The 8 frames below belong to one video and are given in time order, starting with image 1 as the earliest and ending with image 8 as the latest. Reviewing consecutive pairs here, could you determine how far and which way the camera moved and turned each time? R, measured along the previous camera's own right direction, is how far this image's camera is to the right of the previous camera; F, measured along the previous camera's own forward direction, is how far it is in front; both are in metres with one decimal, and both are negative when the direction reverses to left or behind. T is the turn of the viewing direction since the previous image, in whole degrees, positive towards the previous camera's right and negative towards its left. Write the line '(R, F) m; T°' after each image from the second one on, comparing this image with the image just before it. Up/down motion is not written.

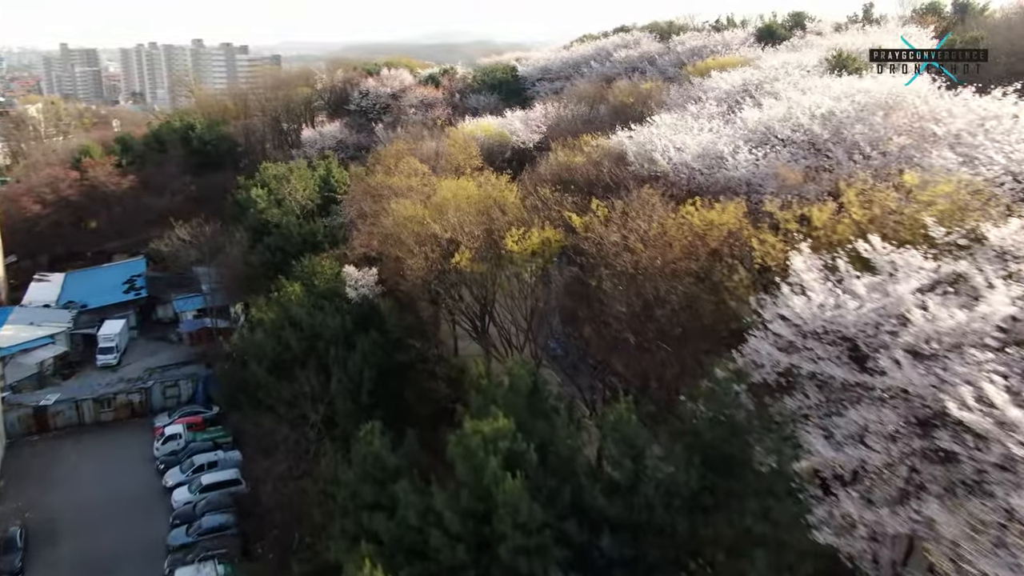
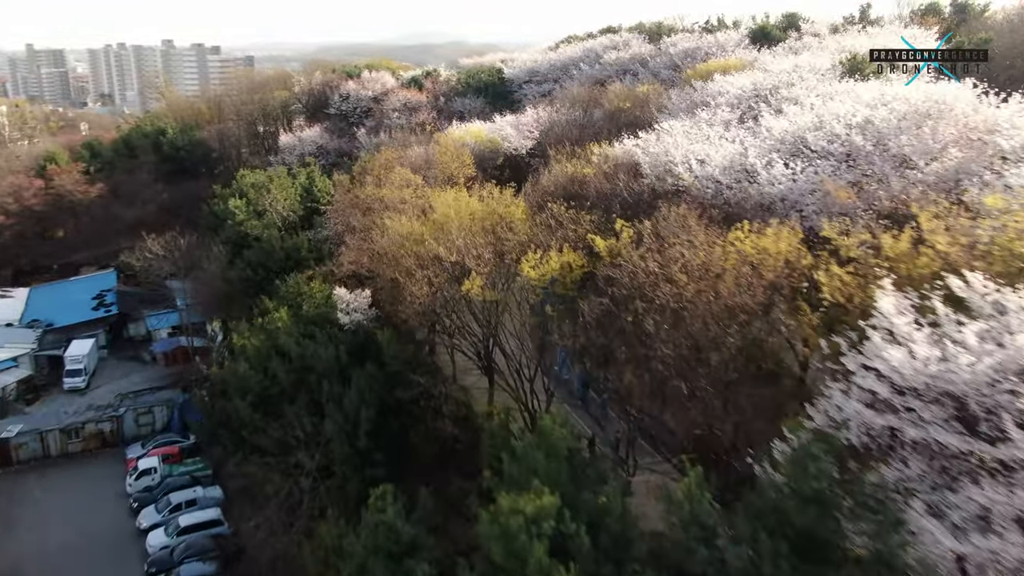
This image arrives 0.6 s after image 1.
(-0.5, +1.2) m; +2°
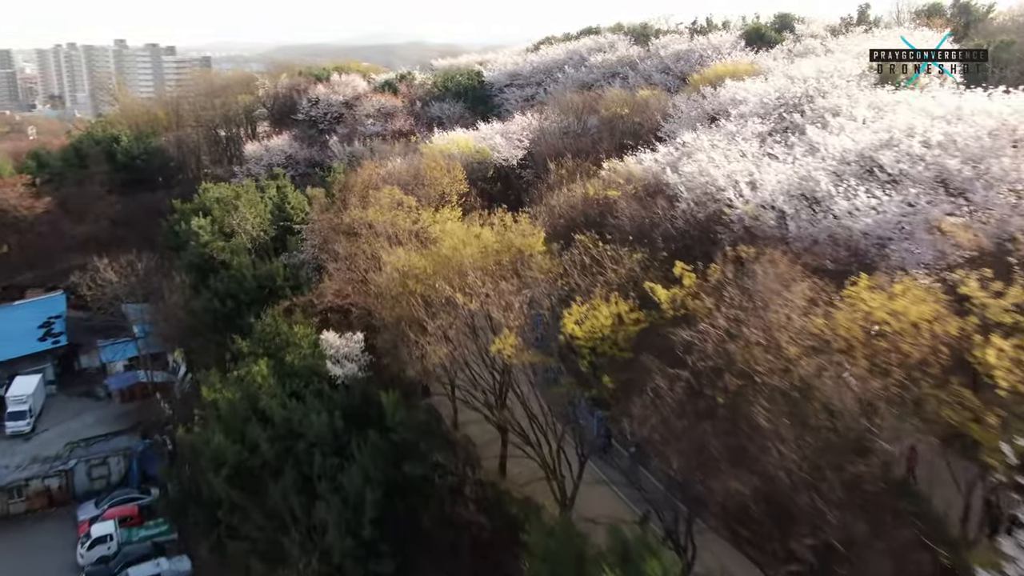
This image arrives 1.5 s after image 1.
(-0.8, +2.0) m; +3°
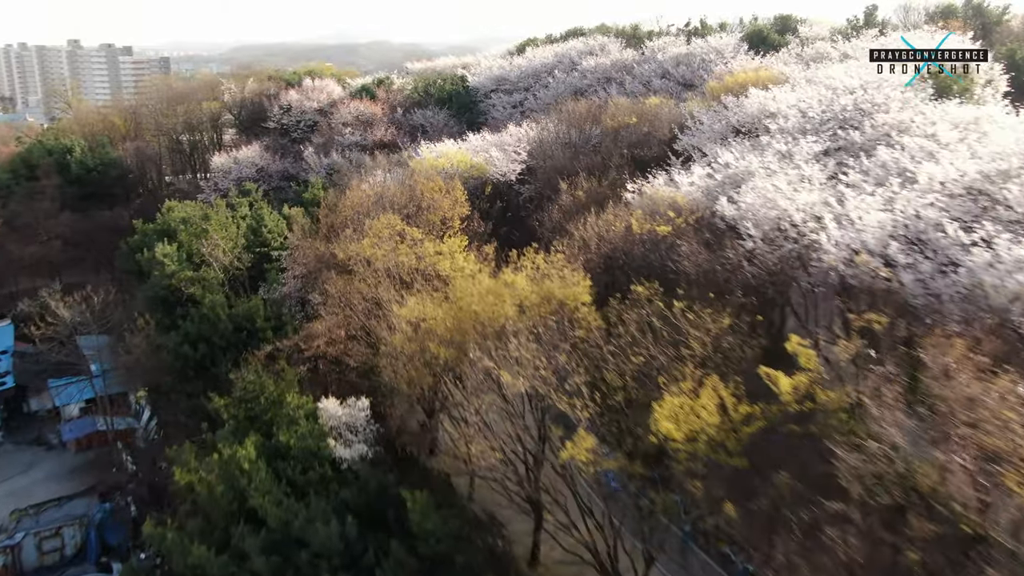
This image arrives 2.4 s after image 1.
(-0.9, +2.1) m; +2°
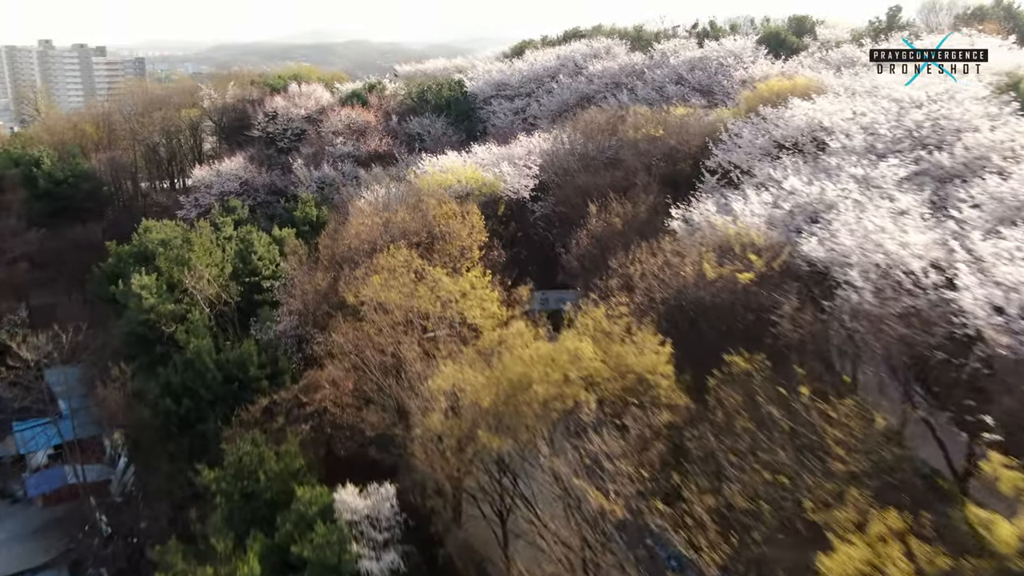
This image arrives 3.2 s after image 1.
(-0.8, +1.9) m; +1°
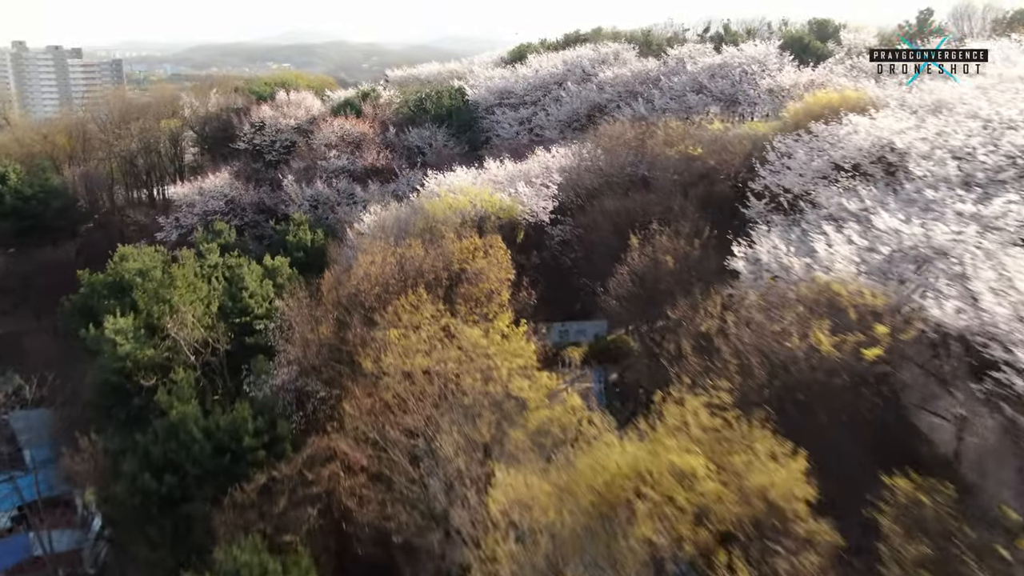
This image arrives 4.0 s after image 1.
(-0.8, +1.9) m; +1°
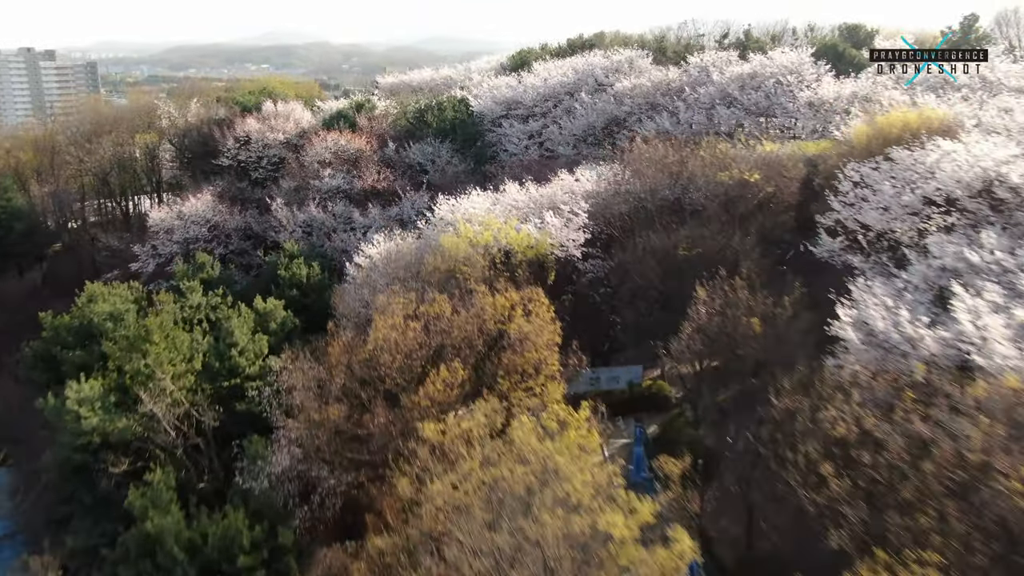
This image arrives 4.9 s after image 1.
(-0.9, +2.3) m; +1°
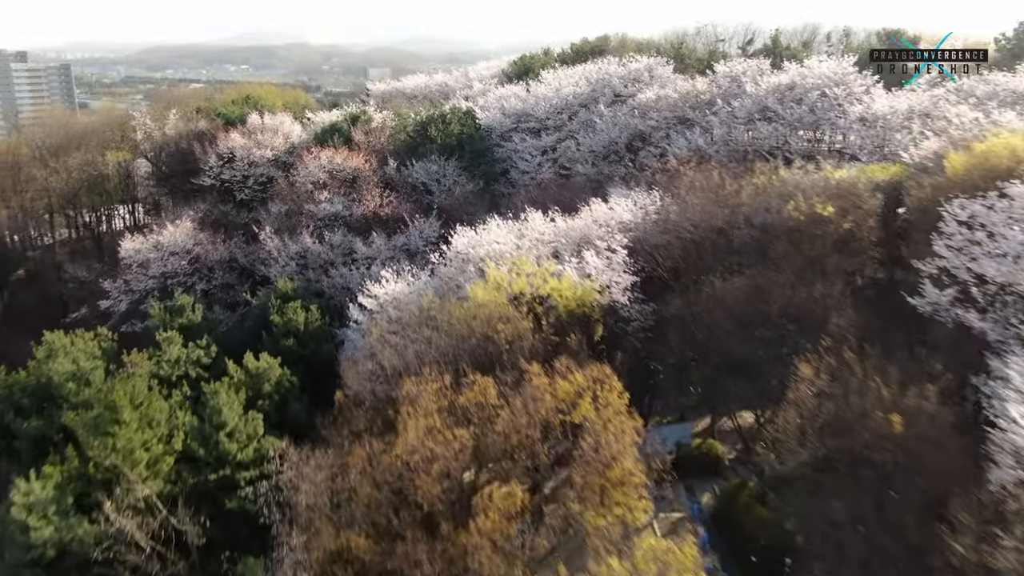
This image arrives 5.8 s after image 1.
(-0.9, +2.3) m; +1°
